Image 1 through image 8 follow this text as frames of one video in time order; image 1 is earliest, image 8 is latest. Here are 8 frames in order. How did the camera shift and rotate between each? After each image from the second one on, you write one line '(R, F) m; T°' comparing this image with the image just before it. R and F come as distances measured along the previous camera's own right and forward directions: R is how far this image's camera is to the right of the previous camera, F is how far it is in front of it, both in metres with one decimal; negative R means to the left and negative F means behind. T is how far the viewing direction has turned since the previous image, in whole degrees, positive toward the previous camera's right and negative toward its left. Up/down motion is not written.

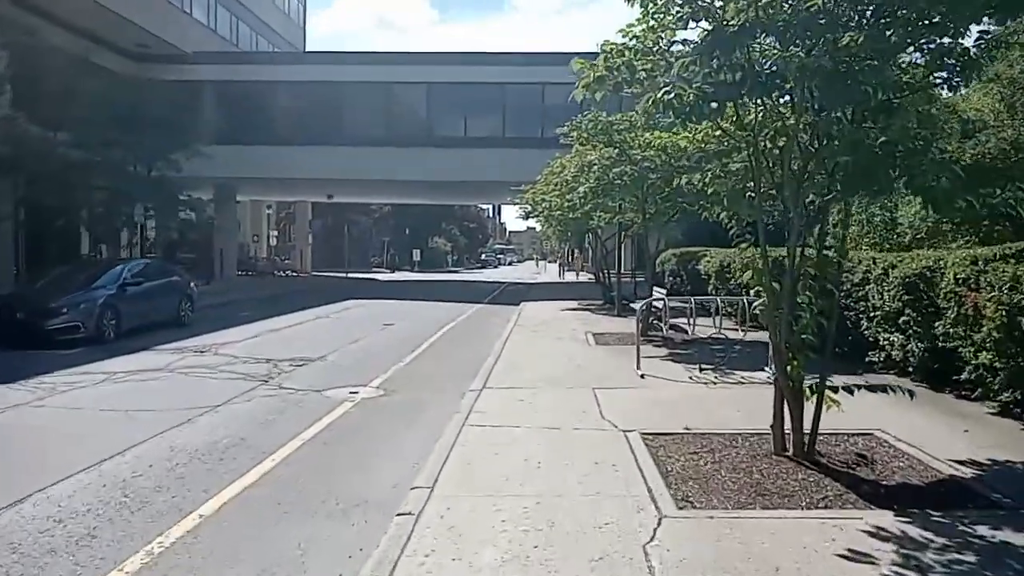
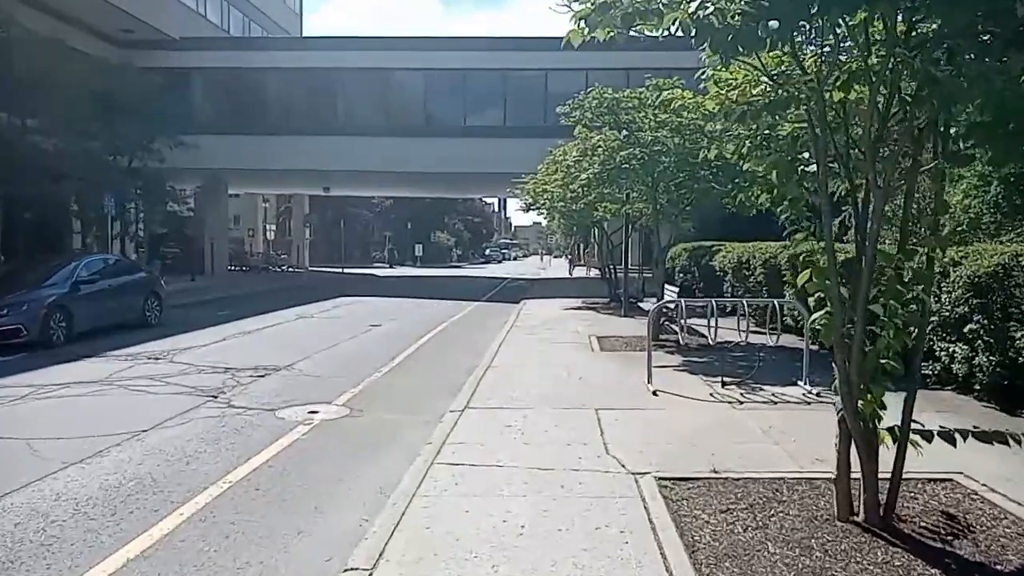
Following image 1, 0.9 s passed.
(+0.3, +2.0) m; 0°
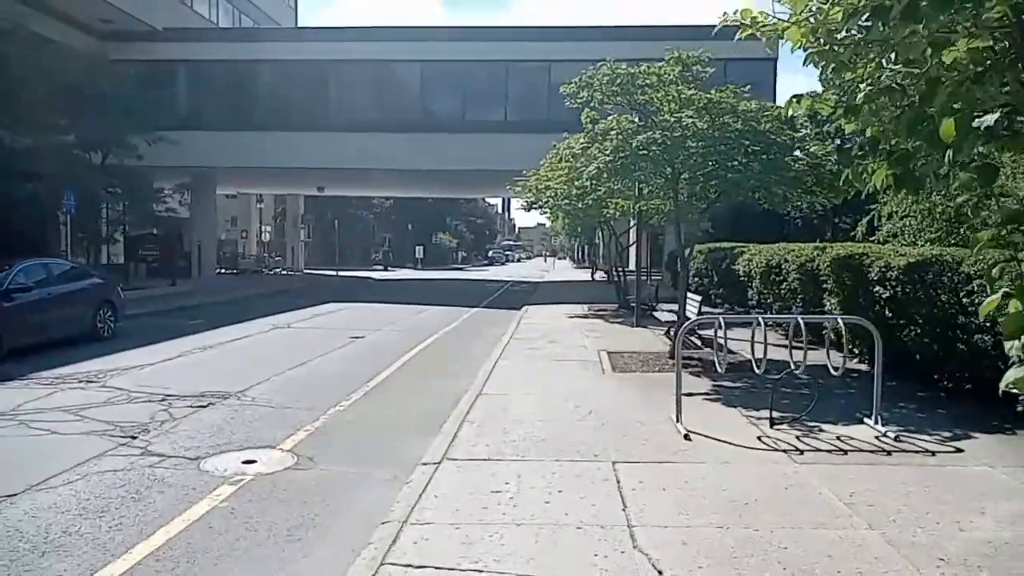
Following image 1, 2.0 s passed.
(+0.1, +2.4) m; 0°
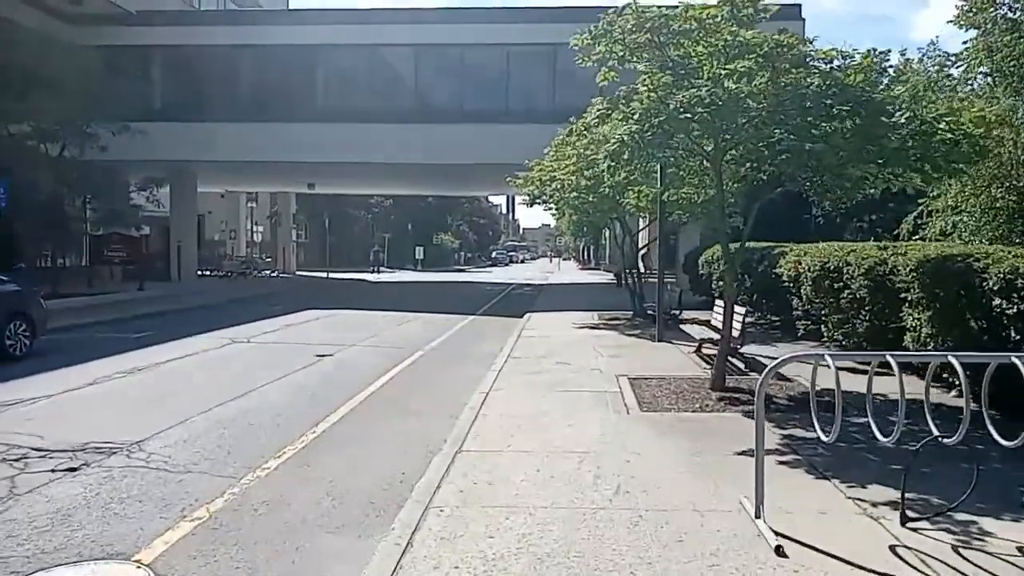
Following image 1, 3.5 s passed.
(+0.1, +3.3) m; 0°
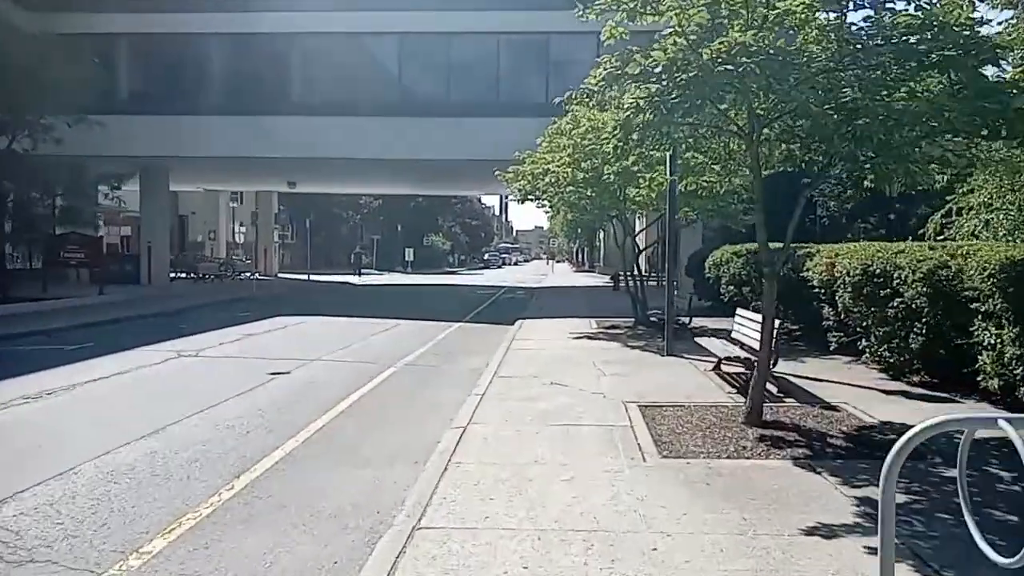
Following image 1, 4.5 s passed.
(+0.1, +2.3) m; +1°
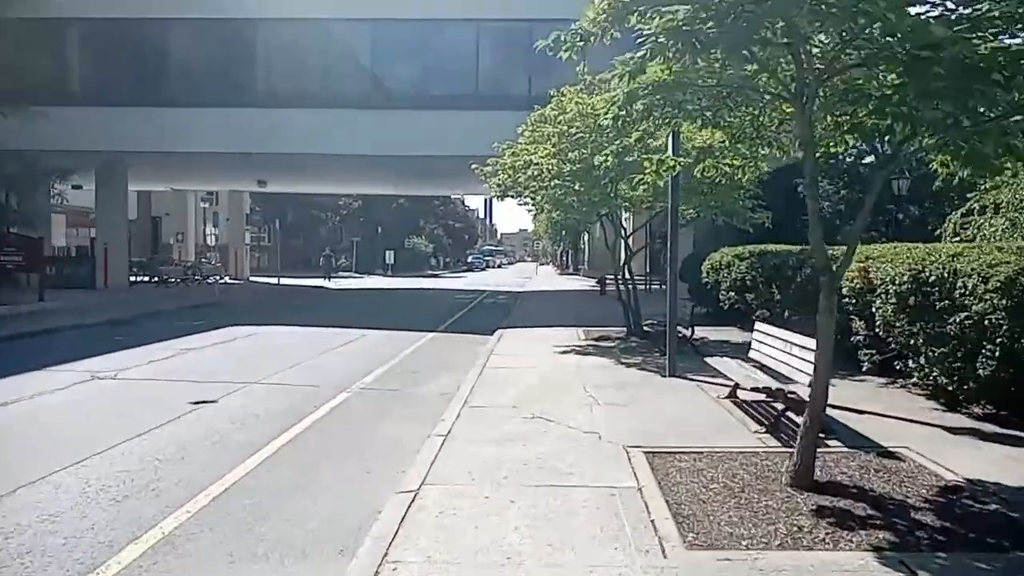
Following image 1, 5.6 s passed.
(+0.2, +2.4) m; +1°
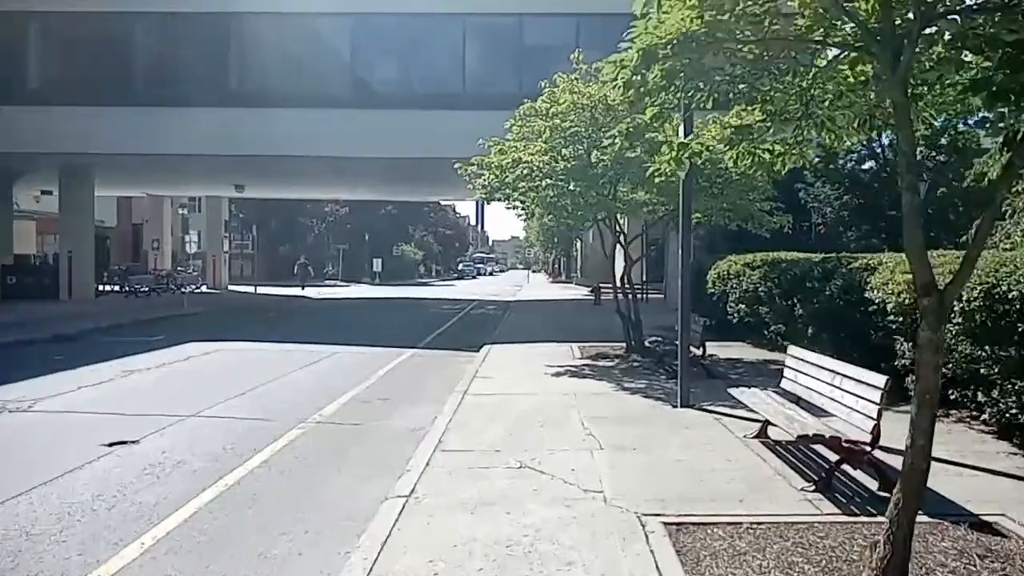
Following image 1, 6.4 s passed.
(+0.1, +1.9) m; +1°
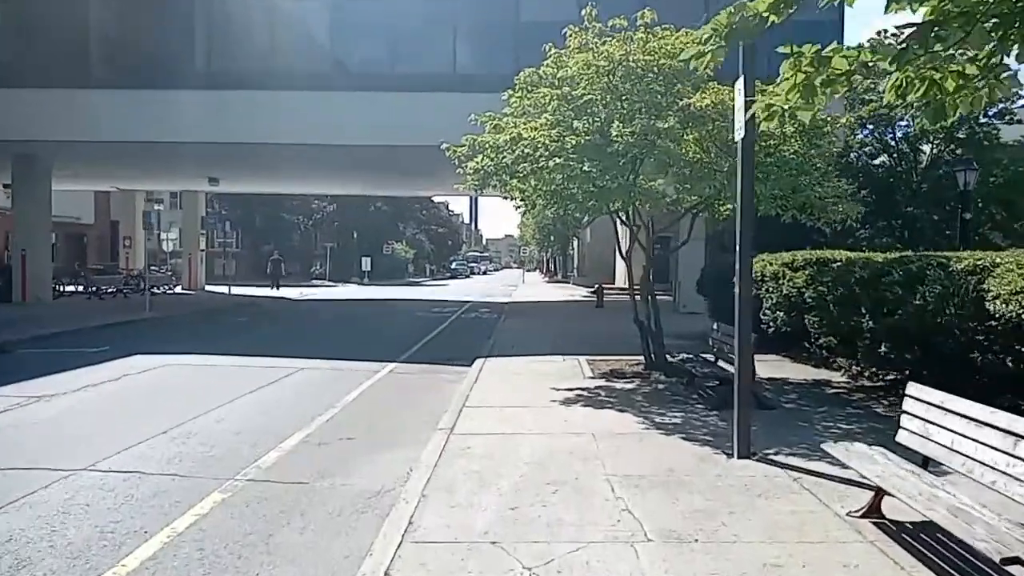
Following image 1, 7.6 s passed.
(-0.1, +2.8) m; +1°
